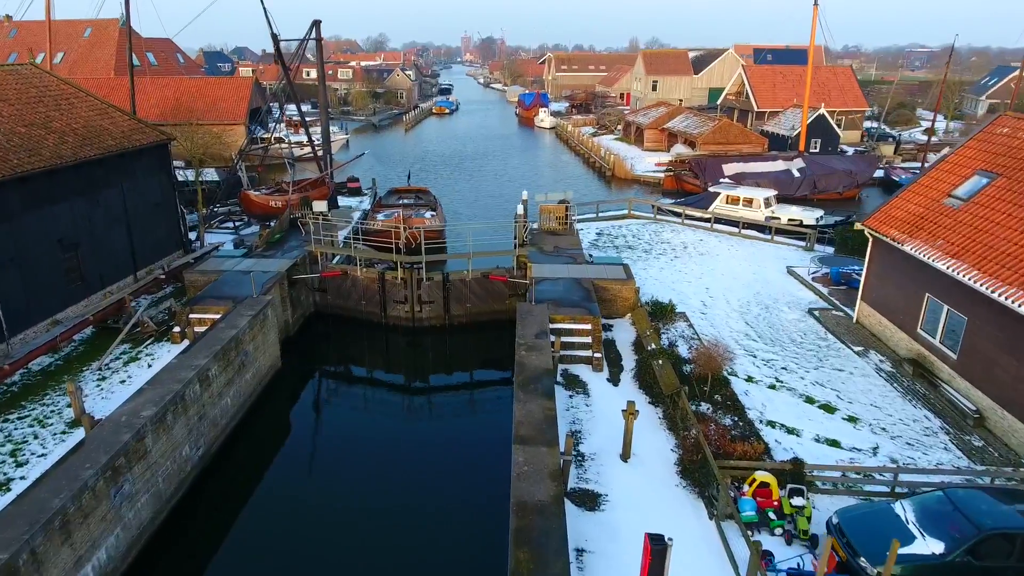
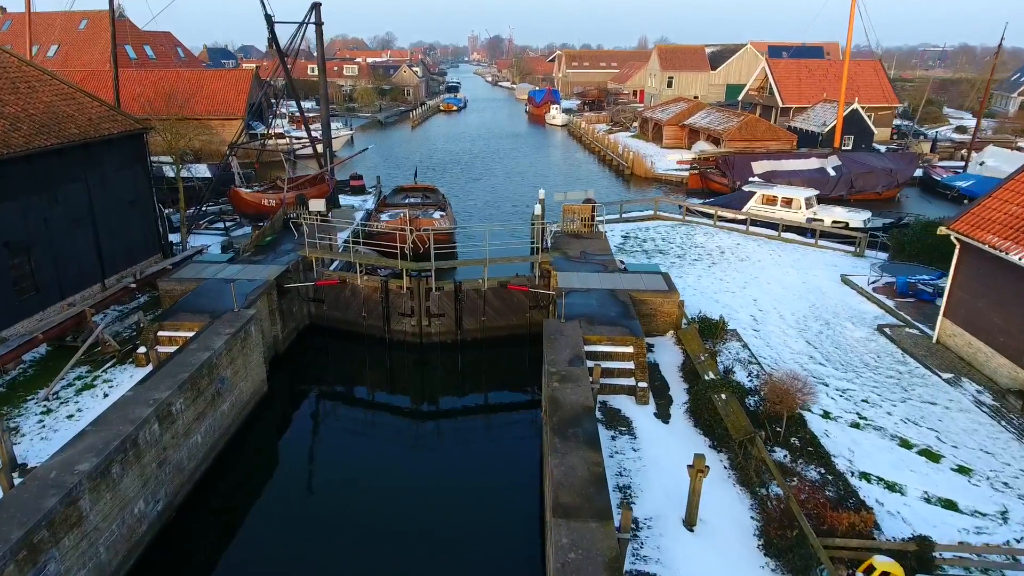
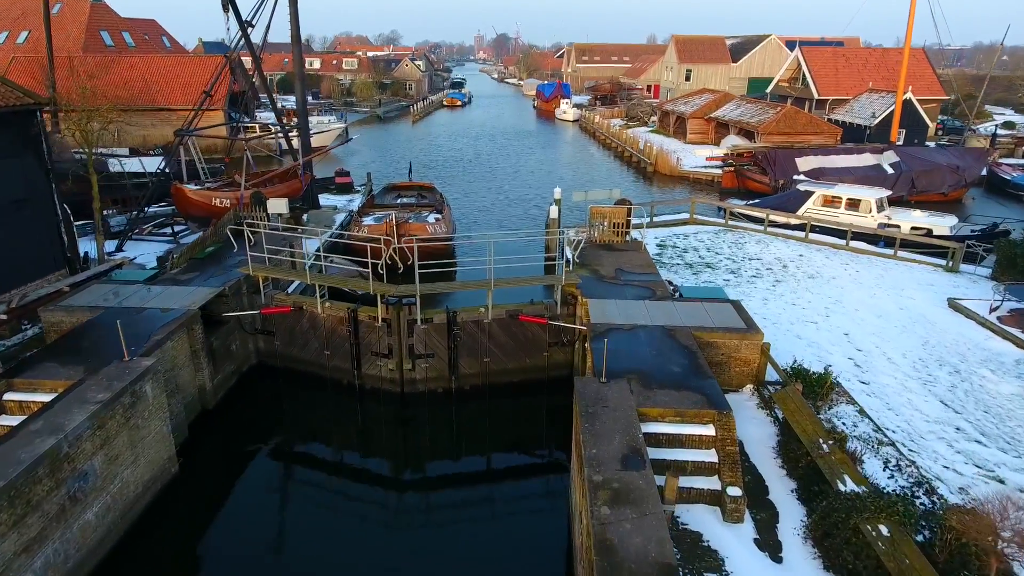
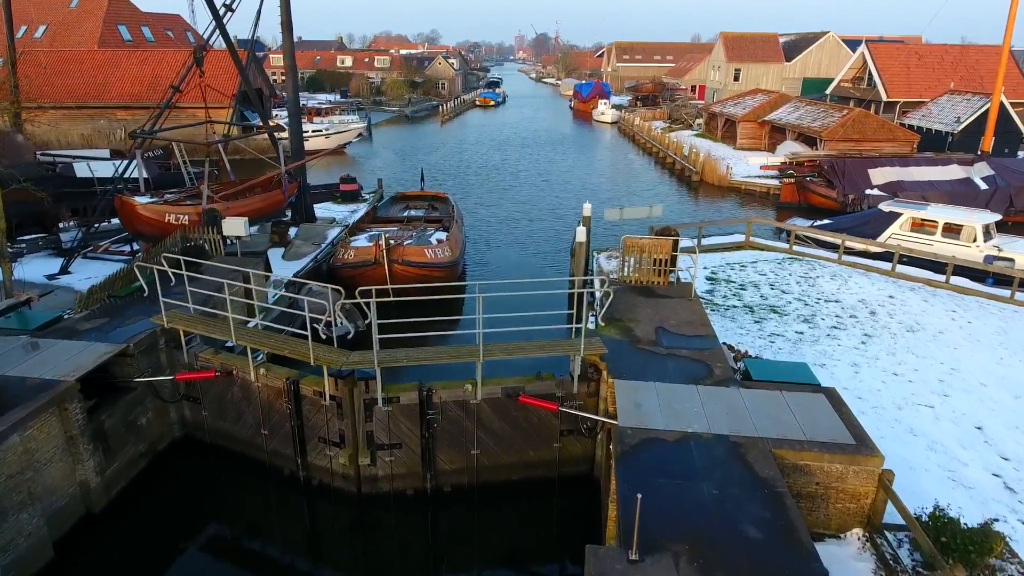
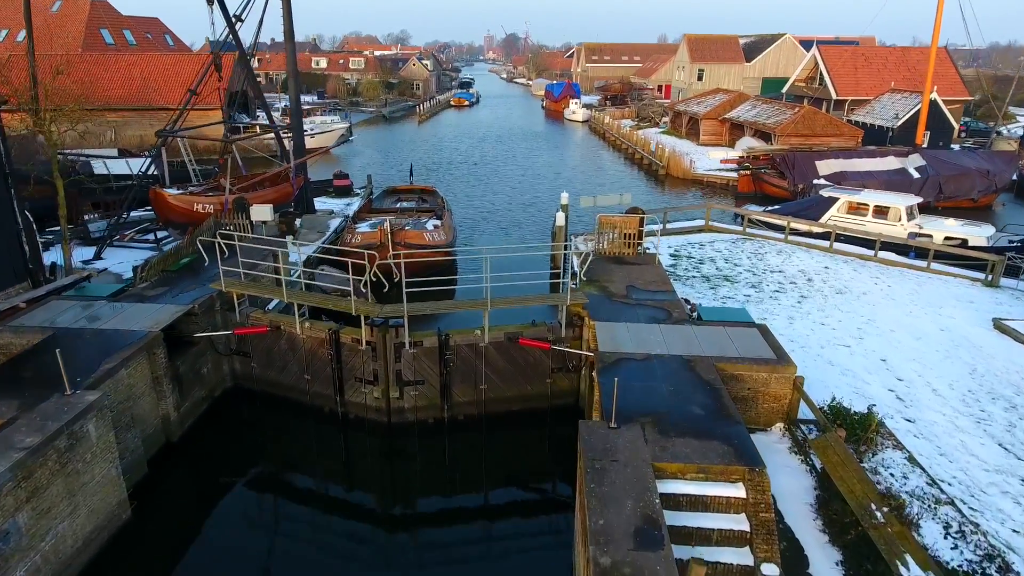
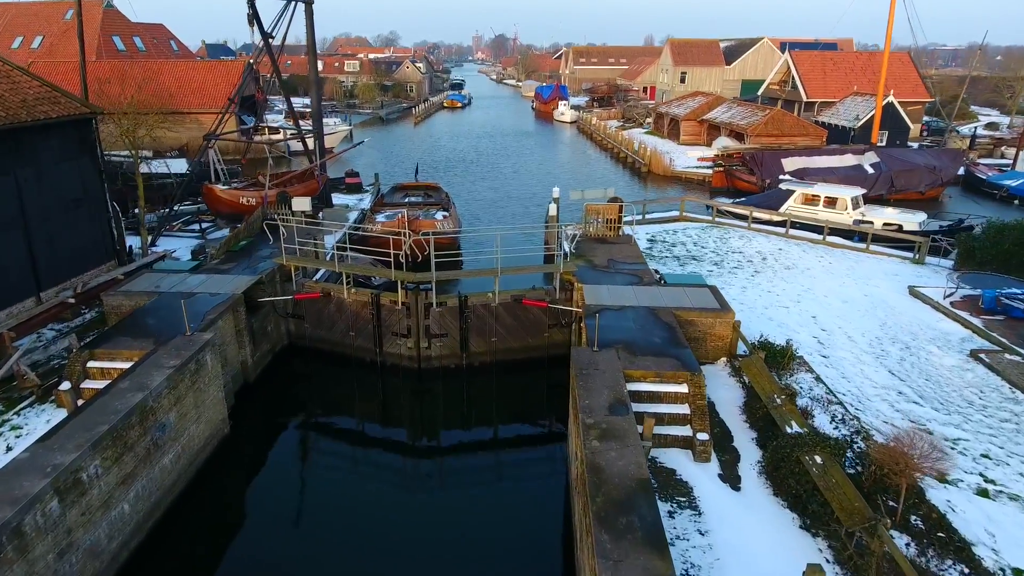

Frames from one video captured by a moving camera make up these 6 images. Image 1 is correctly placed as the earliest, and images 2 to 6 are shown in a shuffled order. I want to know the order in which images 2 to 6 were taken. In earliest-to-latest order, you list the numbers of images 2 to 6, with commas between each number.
2, 6, 3, 5, 4
